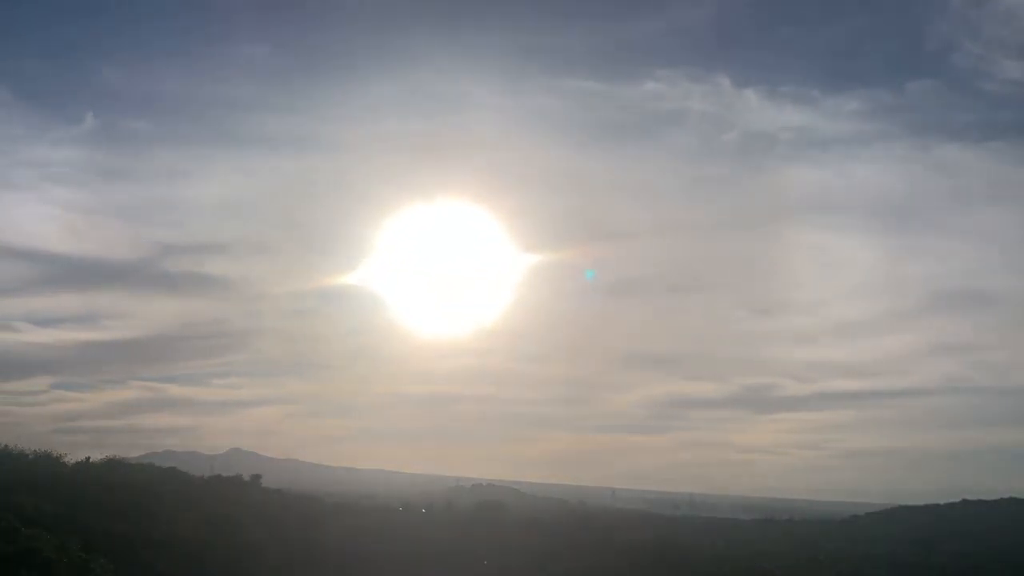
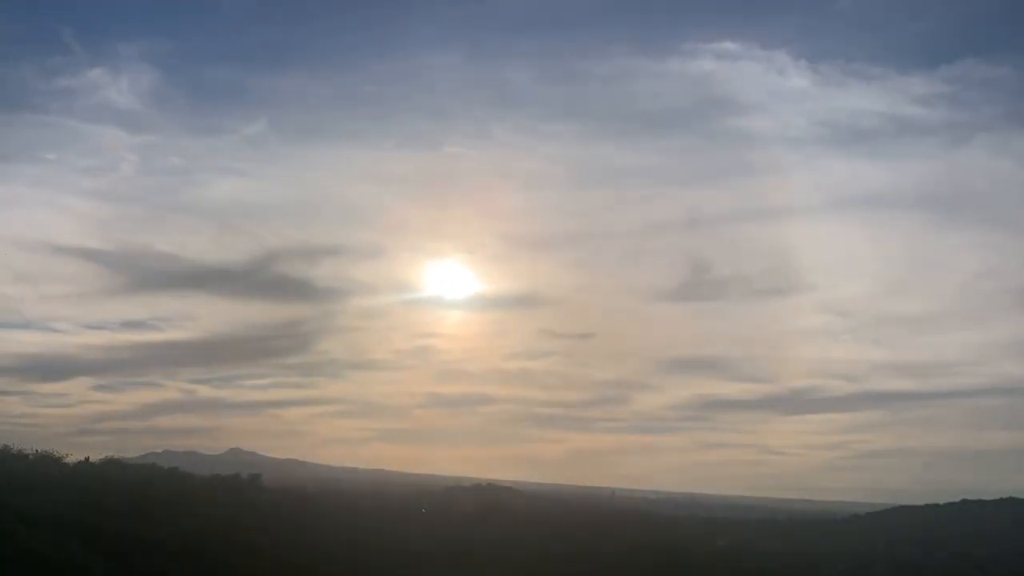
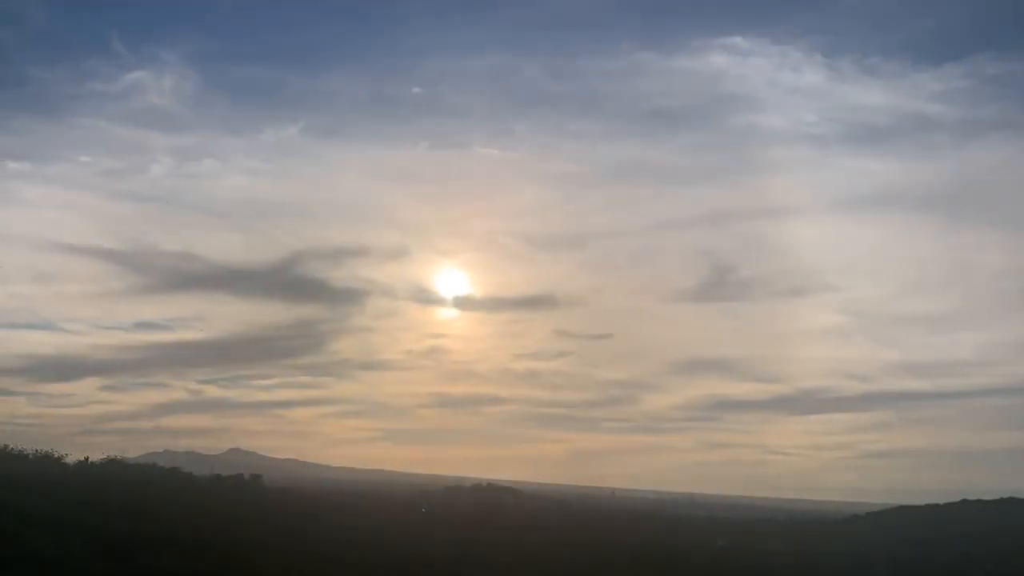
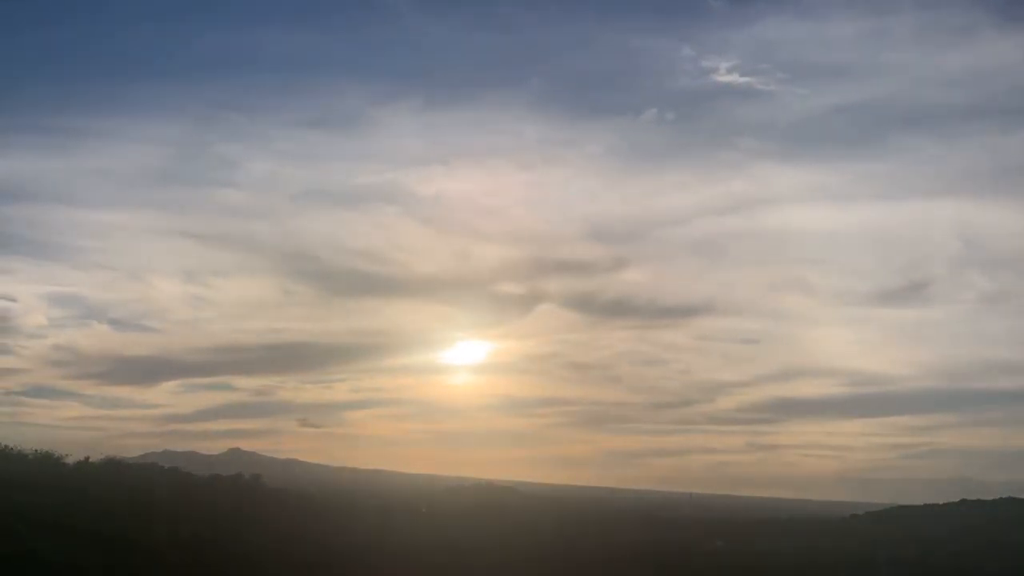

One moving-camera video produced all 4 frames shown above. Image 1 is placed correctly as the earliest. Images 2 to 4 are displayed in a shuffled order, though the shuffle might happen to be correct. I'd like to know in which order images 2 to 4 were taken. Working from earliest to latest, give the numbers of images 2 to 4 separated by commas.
2, 3, 4
